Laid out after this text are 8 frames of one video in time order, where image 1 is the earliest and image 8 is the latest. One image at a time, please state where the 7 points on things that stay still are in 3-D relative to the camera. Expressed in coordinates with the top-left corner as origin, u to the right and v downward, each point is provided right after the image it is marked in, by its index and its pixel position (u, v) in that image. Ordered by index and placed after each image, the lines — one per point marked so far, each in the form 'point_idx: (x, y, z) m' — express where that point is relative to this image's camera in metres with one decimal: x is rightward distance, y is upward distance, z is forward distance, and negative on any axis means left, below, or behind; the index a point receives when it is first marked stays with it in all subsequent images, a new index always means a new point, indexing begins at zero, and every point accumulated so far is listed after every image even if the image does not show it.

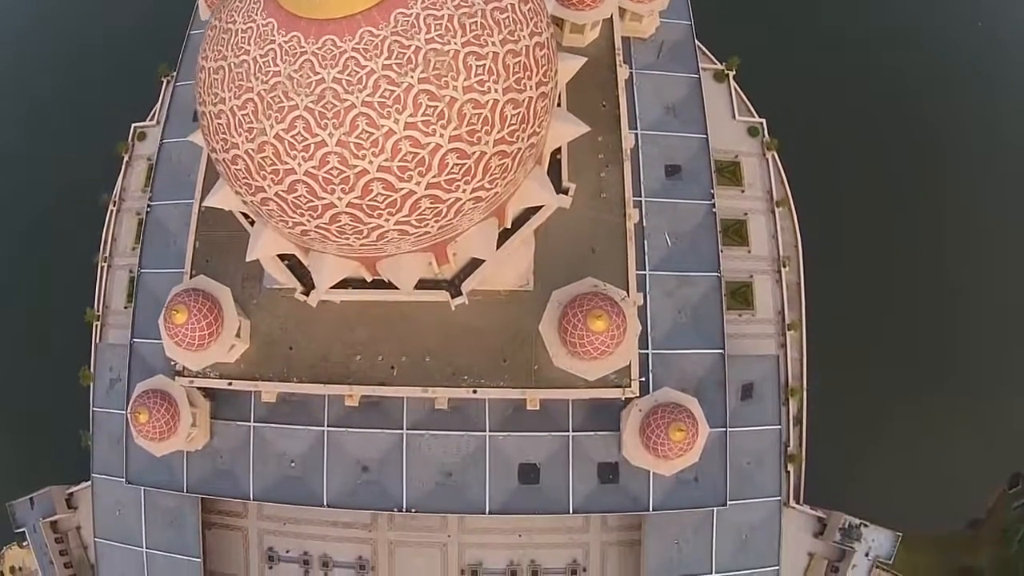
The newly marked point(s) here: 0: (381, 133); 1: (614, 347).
0: (-1.9, +2.4, +12.0) m
1: (+2.1, -1.2, +16.9) m
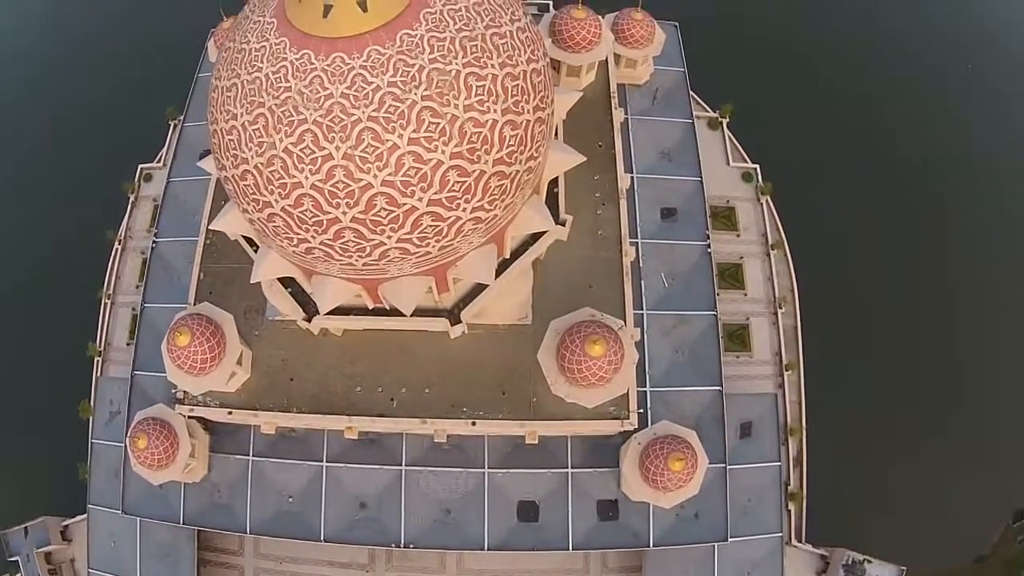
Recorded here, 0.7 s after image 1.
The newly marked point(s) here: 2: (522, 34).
0: (-1.9, +2.2, +12.4) m
1: (+2.1, -1.8, +17.0) m
2: (+0.2, +4.5, +14.5) m
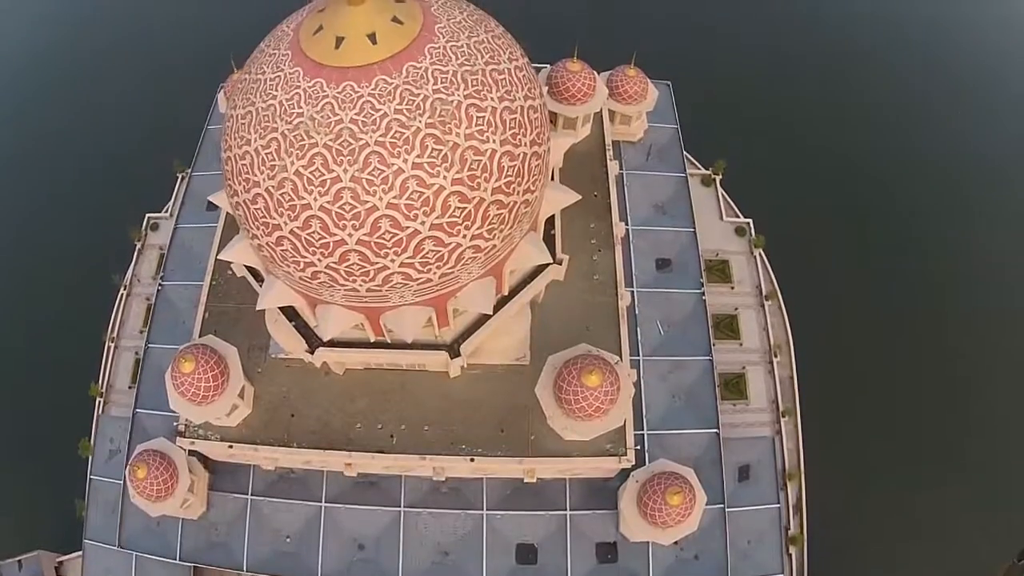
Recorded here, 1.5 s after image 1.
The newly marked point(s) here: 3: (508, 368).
0: (-1.9, +1.9, +13.0) m
1: (+2.1, -2.5, +17.2) m
2: (+0.2, +4.0, +15.2) m
3: (-0.1, -2.0, +19.7) m
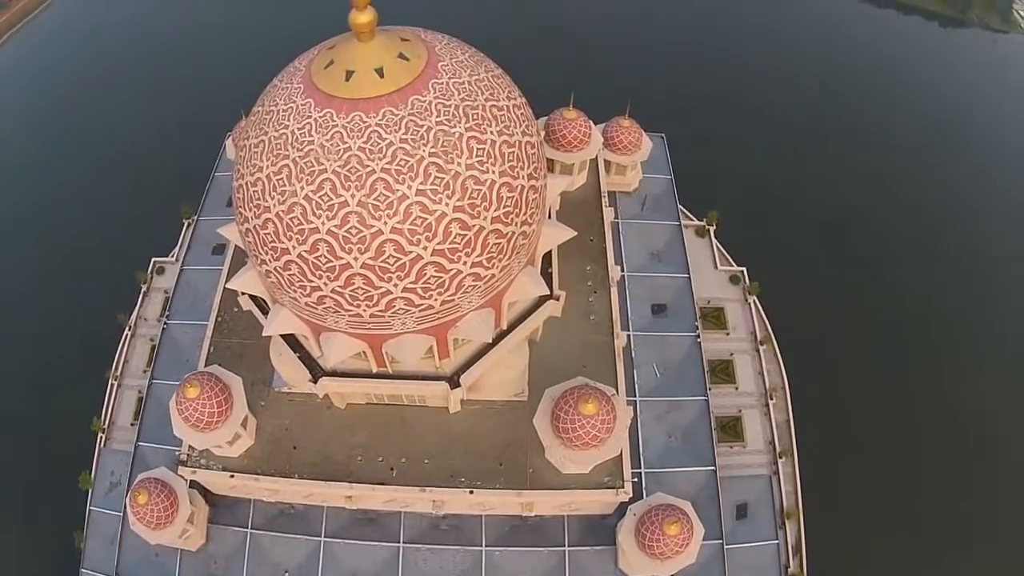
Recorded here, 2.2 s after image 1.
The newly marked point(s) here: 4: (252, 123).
0: (-1.9, +1.5, +13.6) m
1: (+2.0, -3.1, +17.5) m
2: (+0.1, +3.5, +16.0) m
3: (-0.1, -2.9, +20.0) m
4: (-4.7, +3.0, +14.8) m
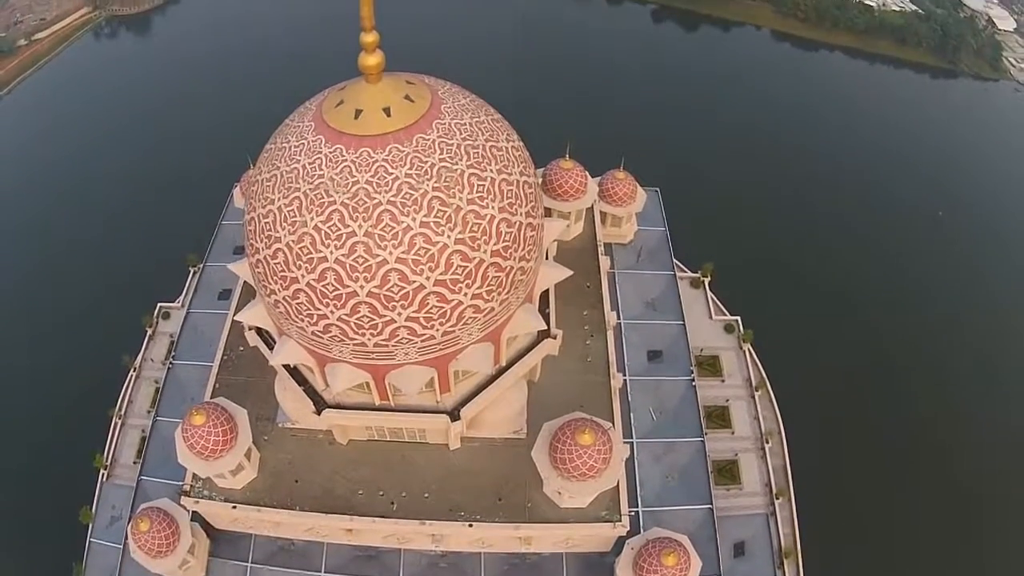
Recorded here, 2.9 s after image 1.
0: (-2.0, +1.1, +14.4) m
1: (+2.0, -3.9, +17.8) m
2: (+0.1, +2.8, +16.9) m
3: (-0.2, -3.8, +20.4) m
4: (-4.8, +2.5, +15.7) m
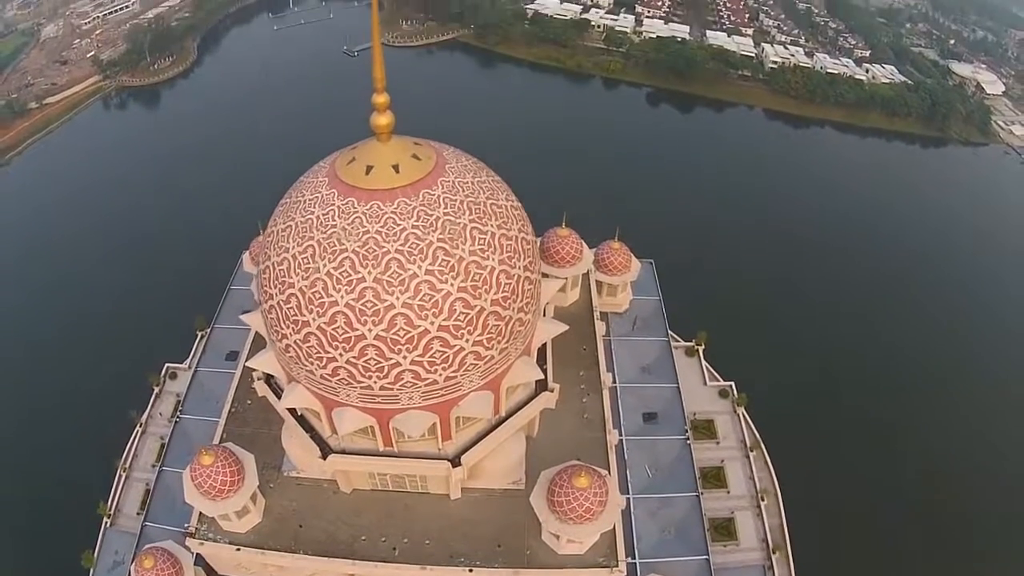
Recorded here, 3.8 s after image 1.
0: (-2.0, +0.3, +15.5) m
1: (+2.0, -5.0, +18.4) m
2: (+0.1, +1.8, +18.2) m
3: (-0.2, -5.2, +21.0) m
4: (-4.8, +1.5, +16.9) m
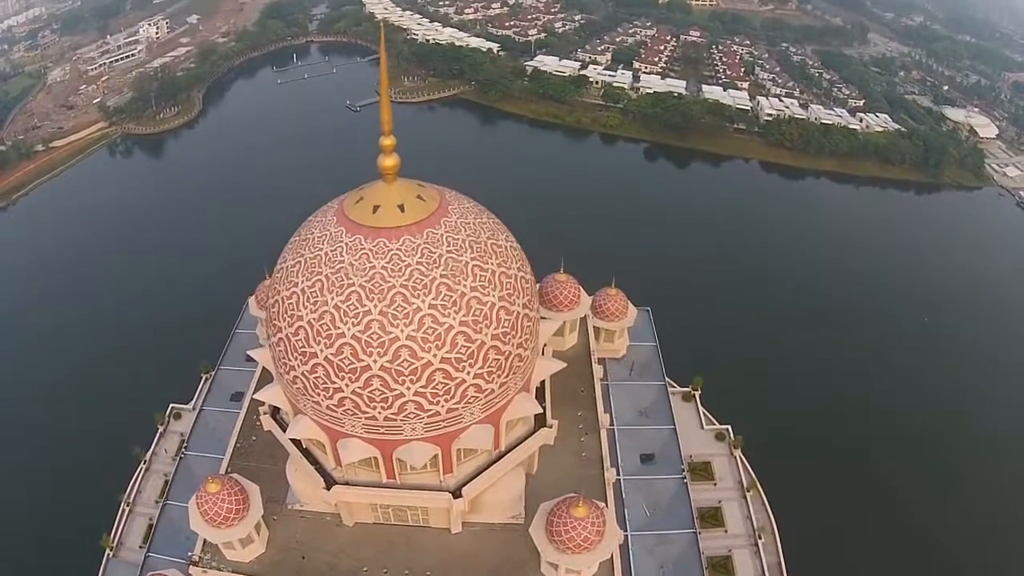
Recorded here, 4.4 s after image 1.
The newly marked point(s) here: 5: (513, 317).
0: (-2.0, -0.4, +16.3) m
1: (+2.0, -5.9, +18.9) m
2: (+0.1, +0.9, +19.1) m
3: (-0.2, -6.2, +21.4) m
4: (-4.8, +0.8, +17.7) m
5: (0.0, -0.6, +18.0) m
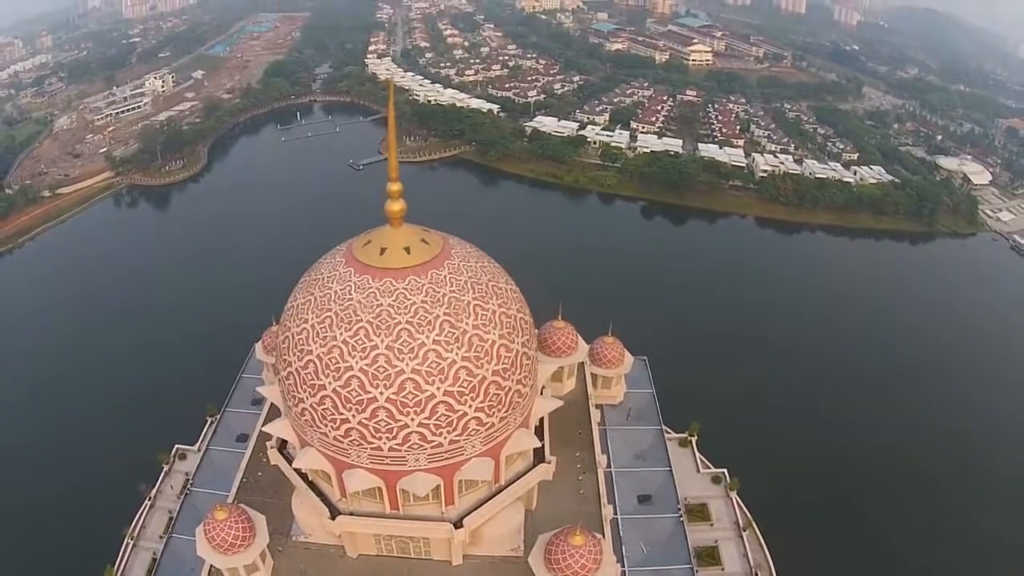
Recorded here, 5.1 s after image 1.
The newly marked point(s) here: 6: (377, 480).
0: (-2.0, -1.2, +17.4) m
1: (+2.0, -6.8, +19.7) m
2: (0.0, 0.0, +20.3) m
3: (-0.2, -7.3, +22.2) m
4: (-4.8, -0.1, +18.9) m
5: (0.0, -1.5, +19.1) m
6: (-3.1, -4.5, +19.1) m
